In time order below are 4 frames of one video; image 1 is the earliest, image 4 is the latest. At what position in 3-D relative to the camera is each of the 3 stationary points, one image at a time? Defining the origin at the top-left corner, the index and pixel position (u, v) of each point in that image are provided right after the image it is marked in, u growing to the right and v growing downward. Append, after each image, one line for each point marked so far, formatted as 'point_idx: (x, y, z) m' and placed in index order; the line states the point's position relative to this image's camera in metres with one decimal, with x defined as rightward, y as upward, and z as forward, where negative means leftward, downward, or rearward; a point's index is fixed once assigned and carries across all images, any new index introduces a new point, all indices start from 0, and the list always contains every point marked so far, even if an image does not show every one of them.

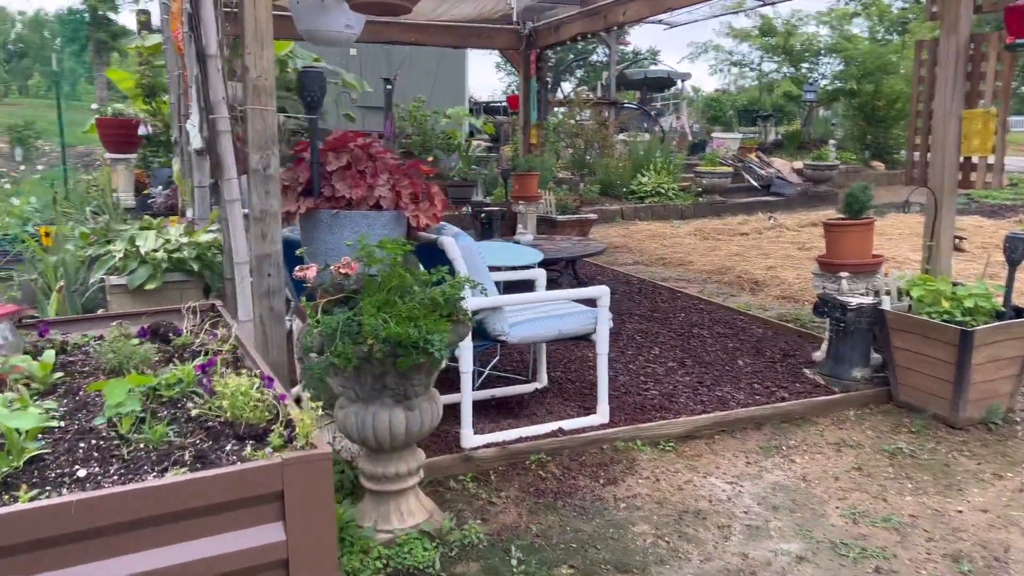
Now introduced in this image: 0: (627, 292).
0: (+0.8, 0.0, +5.6) m
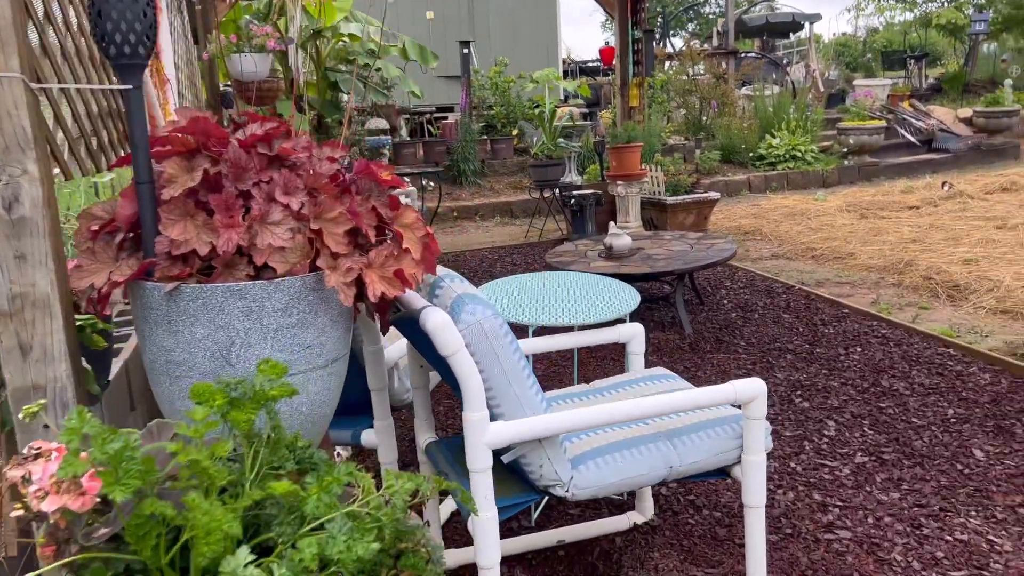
0: (+1.2, -0.1, +4.0) m
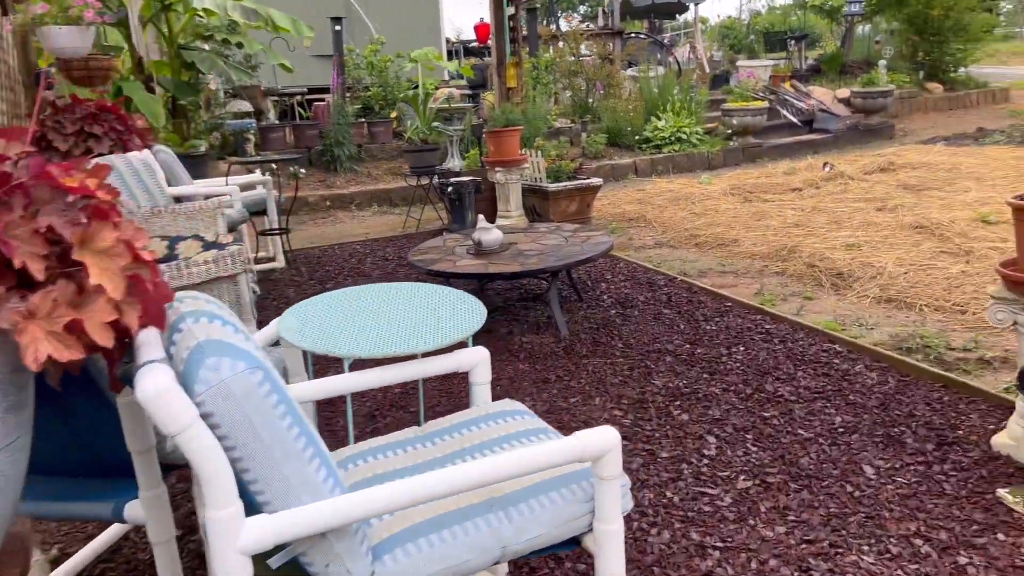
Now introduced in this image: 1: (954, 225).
0: (+0.6, -0.1, +3.7) m
1: (+2.5, +0.4, +4.6) m
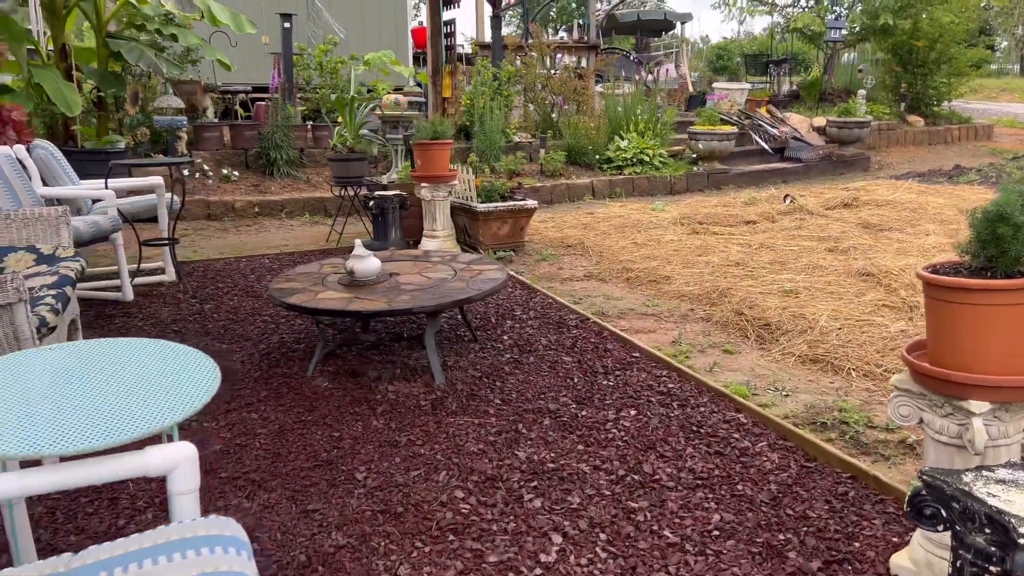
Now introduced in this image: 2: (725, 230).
0: (+0.1, -0.3, +3.3) m
1: (+2.0, +0.1, +4.2) m
2: (+1.4, +0.4, +5.6) m
